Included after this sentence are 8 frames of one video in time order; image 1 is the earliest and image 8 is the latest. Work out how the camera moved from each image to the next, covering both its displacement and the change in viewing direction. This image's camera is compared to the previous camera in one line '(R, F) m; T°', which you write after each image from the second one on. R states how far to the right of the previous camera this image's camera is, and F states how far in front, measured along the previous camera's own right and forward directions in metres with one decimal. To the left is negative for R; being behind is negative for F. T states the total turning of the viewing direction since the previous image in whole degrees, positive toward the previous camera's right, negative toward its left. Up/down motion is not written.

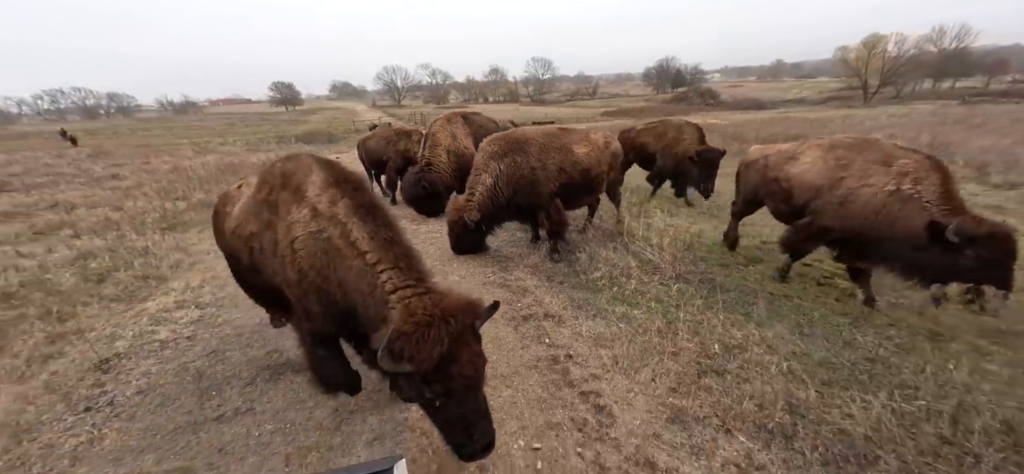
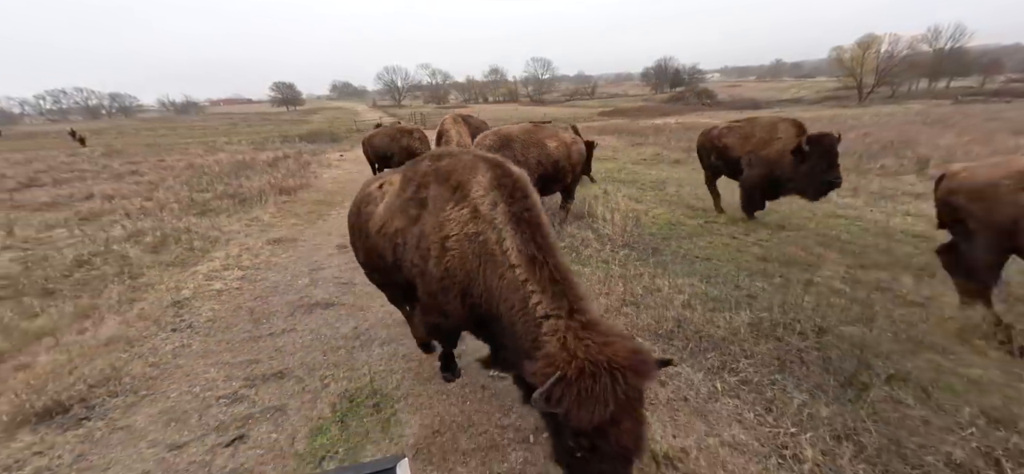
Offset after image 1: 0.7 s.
(+0.3, -1.1) m; 0°
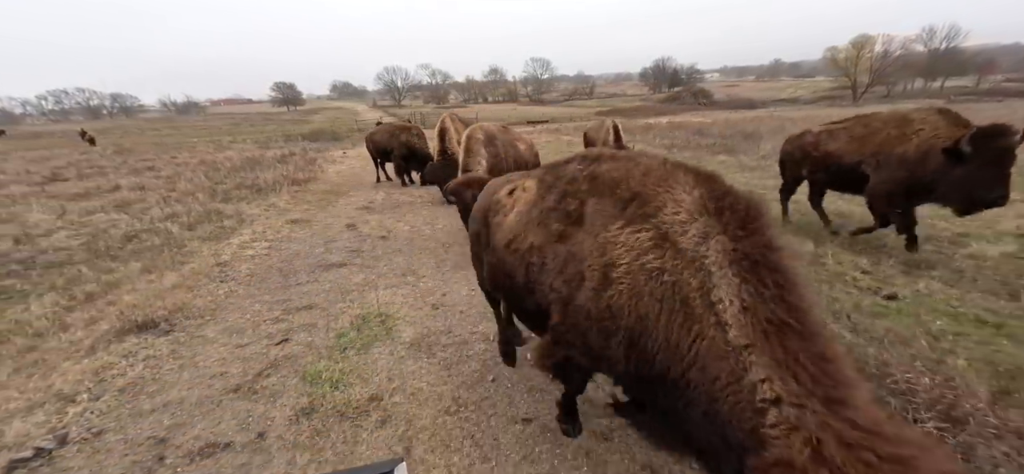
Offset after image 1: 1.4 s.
(+0.3, -1.1) m; 0°
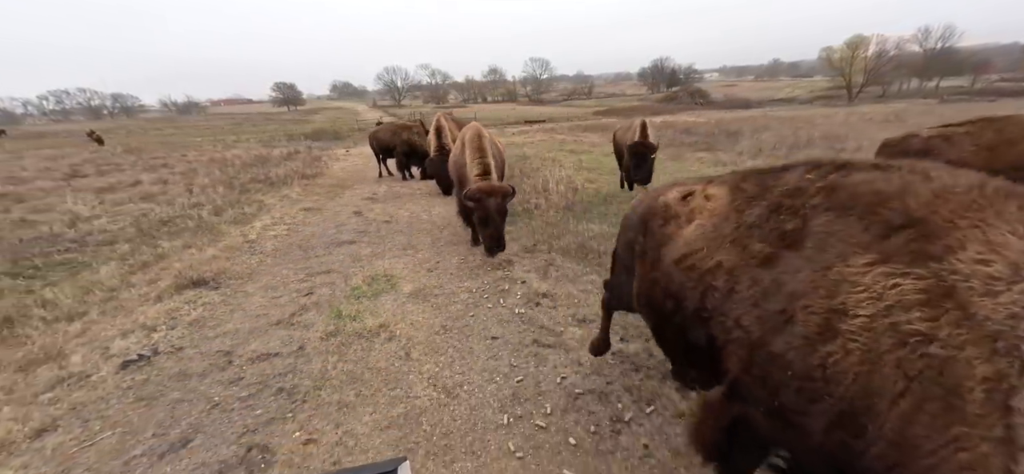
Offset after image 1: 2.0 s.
(+0.3, -1.0) m; 0°
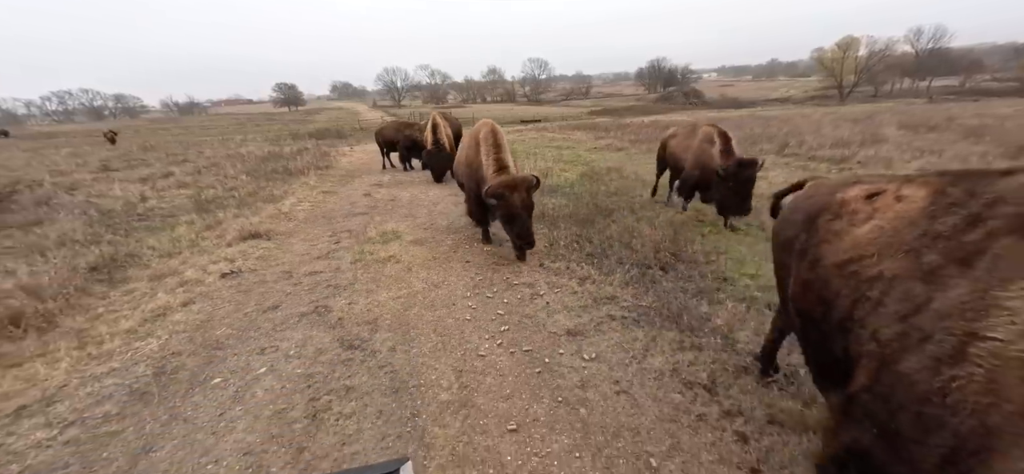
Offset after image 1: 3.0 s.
(+0.5, -1.8) m; 0°
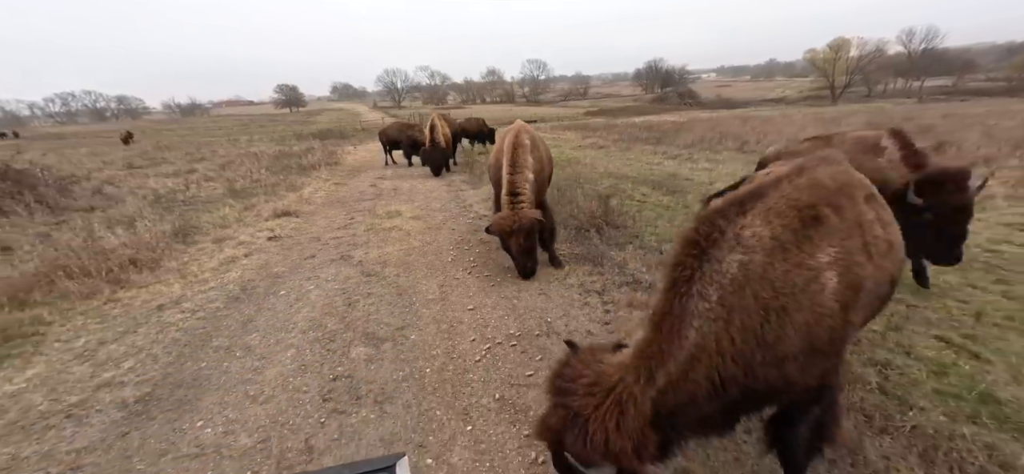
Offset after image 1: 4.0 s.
(+0.5, -1.8) m; 0°
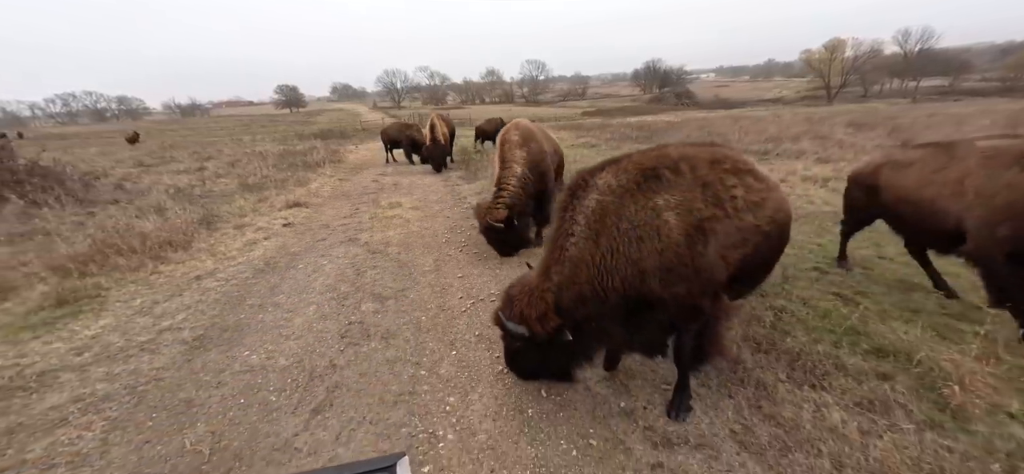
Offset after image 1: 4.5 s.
(+0.3, -0.9) m; 0°
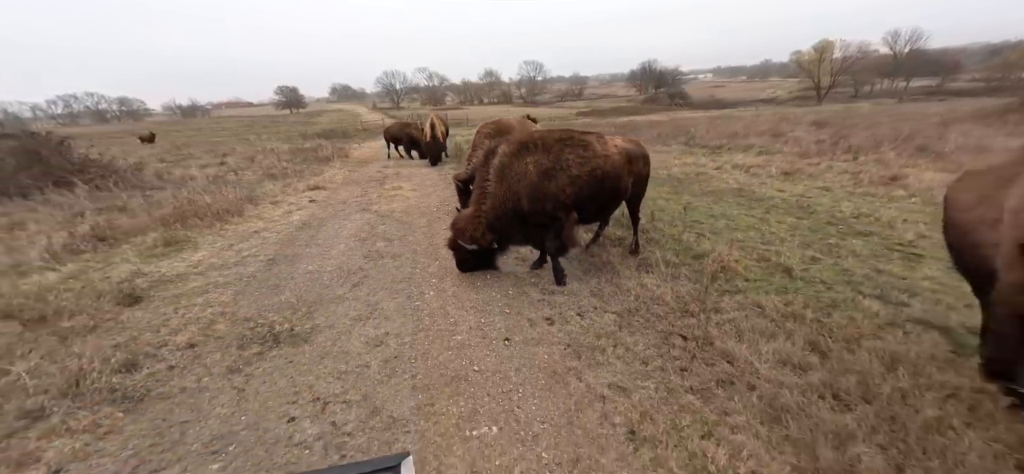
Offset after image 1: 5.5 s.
(+0.6, -2.2) m; 0°
